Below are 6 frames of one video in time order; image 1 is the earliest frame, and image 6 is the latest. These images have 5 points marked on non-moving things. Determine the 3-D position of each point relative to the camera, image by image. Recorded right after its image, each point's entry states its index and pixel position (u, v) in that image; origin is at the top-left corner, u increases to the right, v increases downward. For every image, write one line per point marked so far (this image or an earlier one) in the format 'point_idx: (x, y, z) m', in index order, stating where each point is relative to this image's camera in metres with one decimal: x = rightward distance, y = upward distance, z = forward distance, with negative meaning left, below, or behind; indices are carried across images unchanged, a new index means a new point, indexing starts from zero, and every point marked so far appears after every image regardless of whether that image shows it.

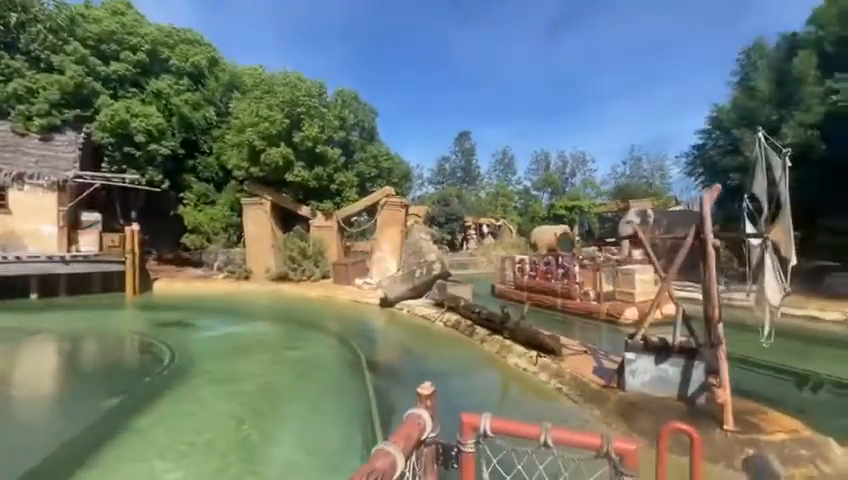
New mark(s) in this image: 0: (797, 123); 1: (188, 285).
0: (+13.7, +4.3, +14.6) m
1: (-11.1, -2.1, +18.6) m
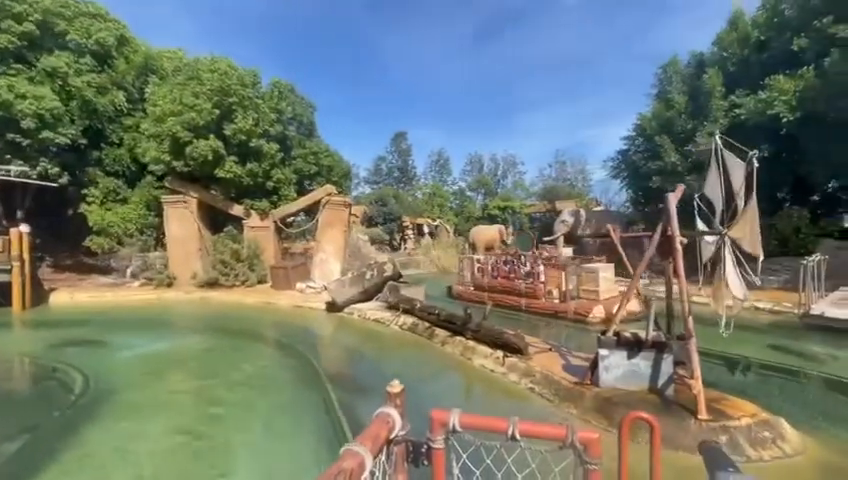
0: (+11.6, +4.4, +16.3) m
1: (-13.4, -2.2, +16.1) m
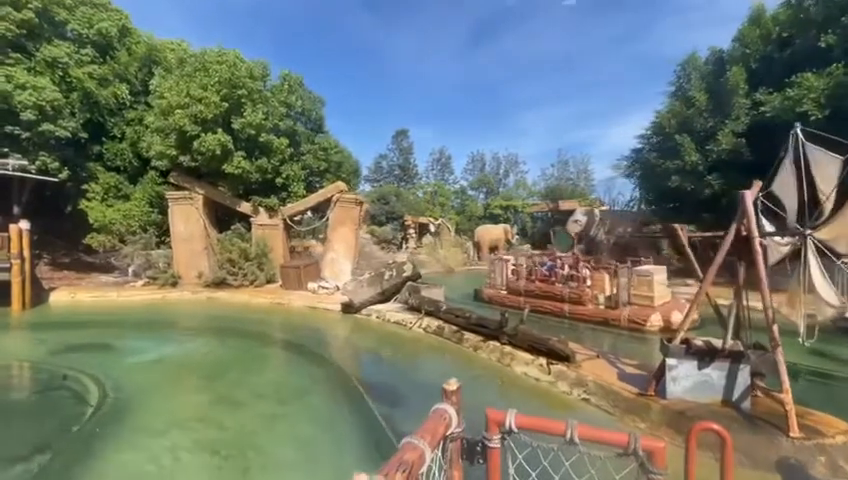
0: (+12.3, +4.4, +16.0) m
1: (-12.8, -2.1, +15.5) m
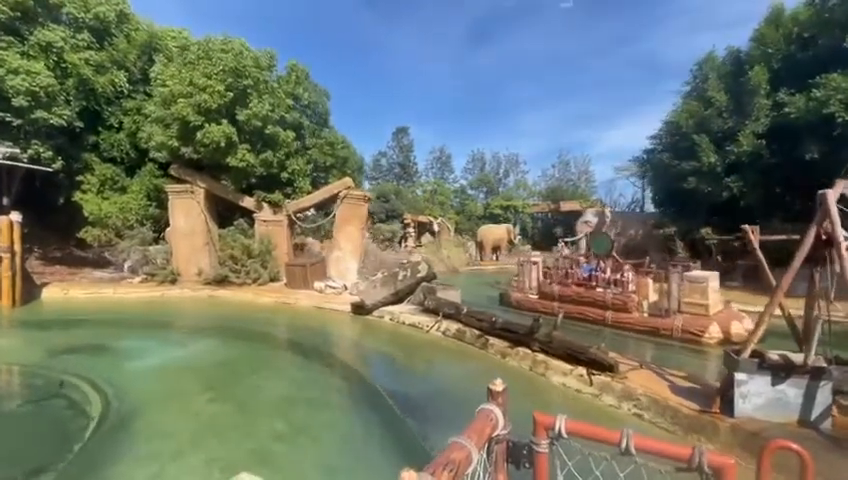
0: (+12.8, +4.2, +15.6) m
1: (-12.3, -1.9, +14.7) m
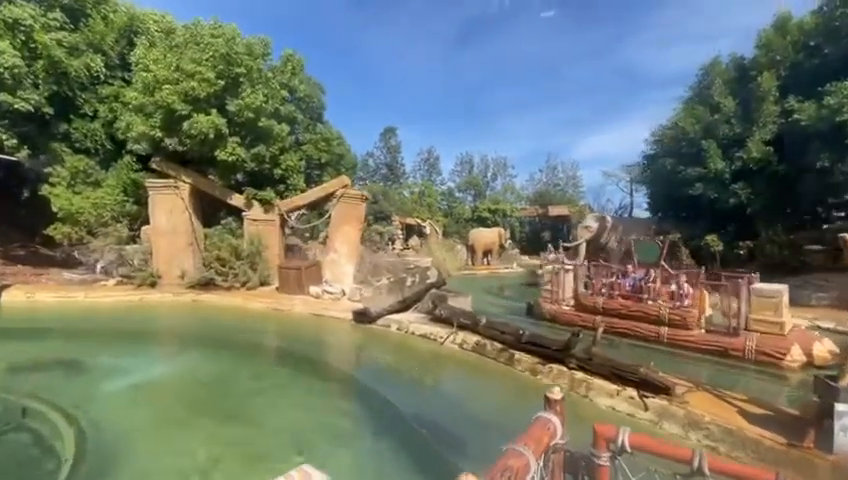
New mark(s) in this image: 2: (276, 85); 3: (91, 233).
0: (+13.0, +3.9, +15.4) m
1: (-12.2, -1.8, +13.3) m
2: (-6.2, +6.4, +16.4) m
3: (-13.2, +0.3, +15.7) m
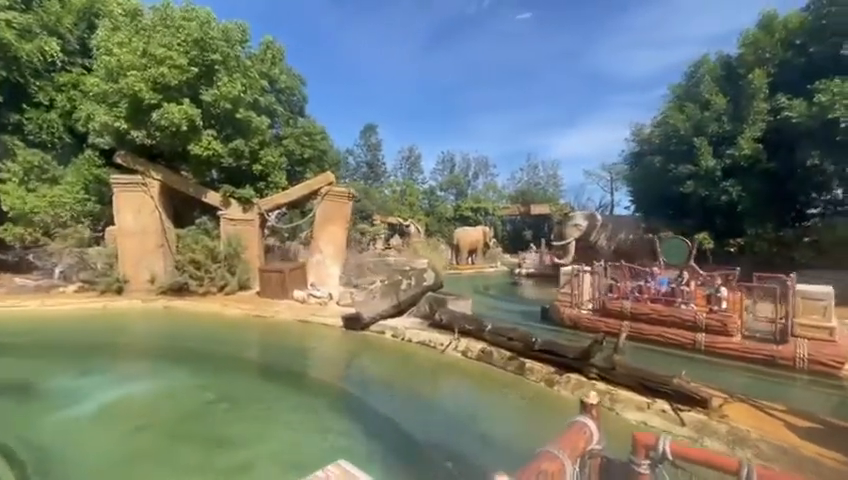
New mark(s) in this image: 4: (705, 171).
0: (+12.6, +4.0, +15.4) m
1: (-12.4, -1.9, +11.9) m
2: (-6.6, +6.4, +15.3) m
3: (-13.5, +0.2, +14.2) m
4: (+11.7, +2.9, +16.5) m
